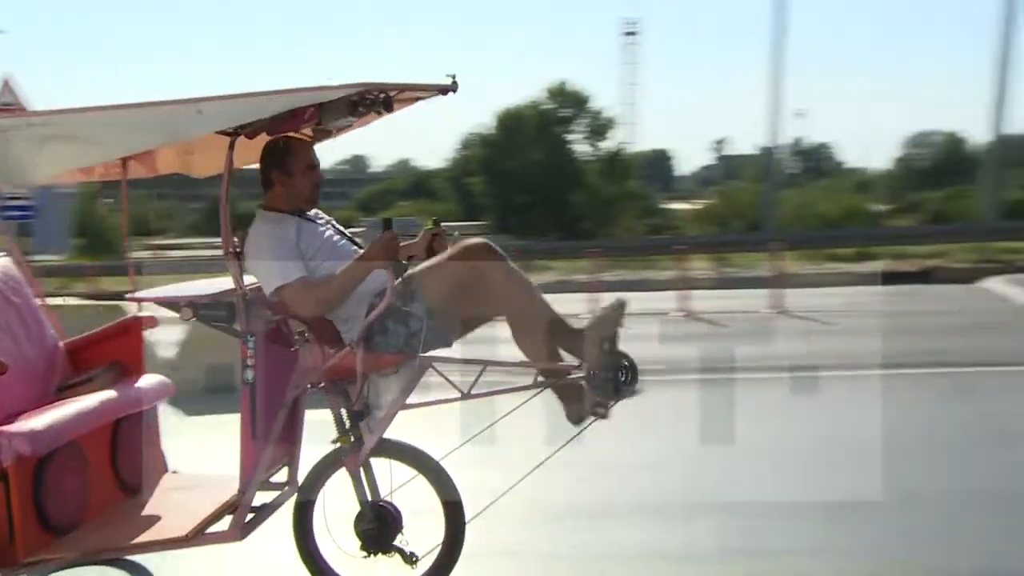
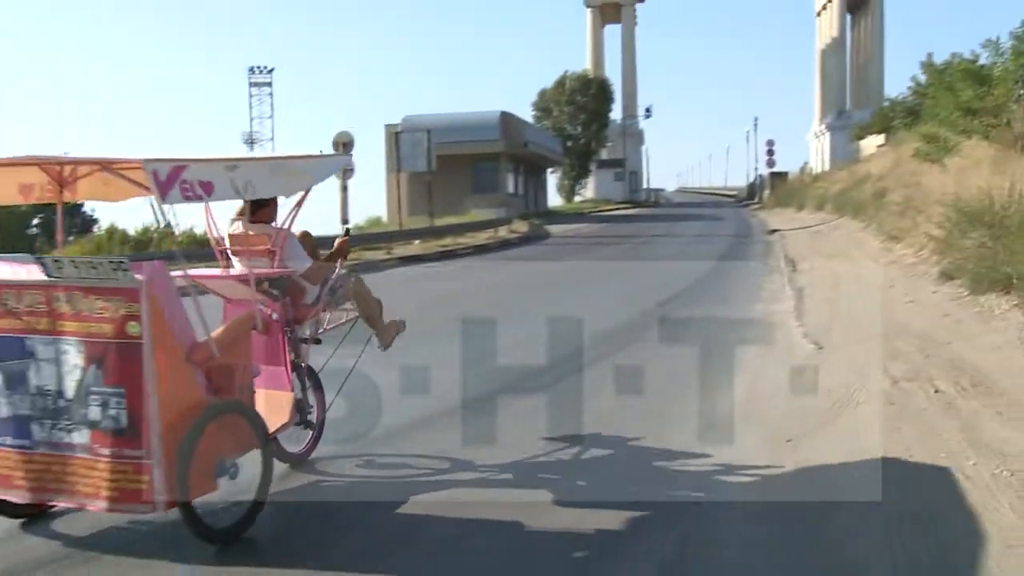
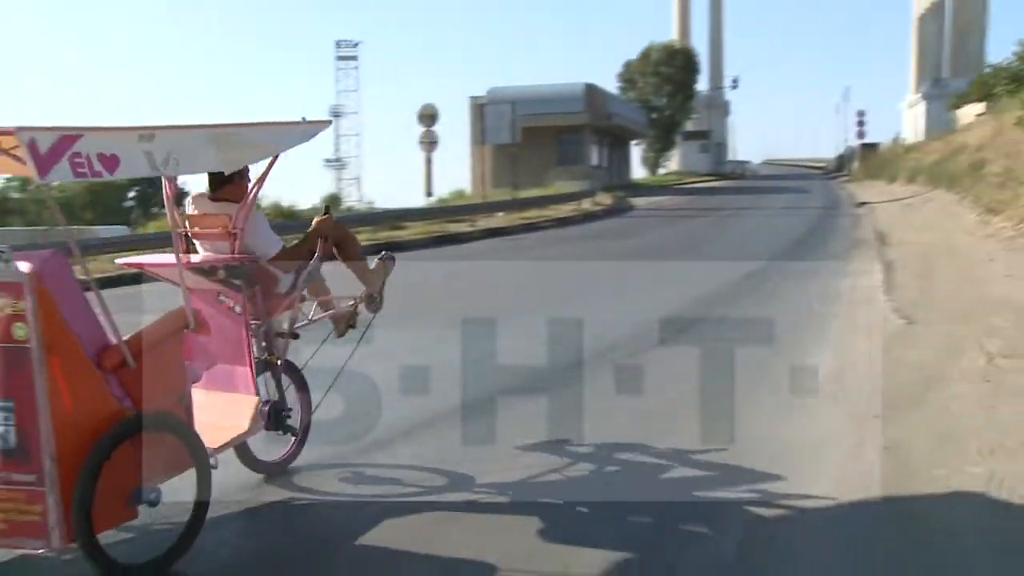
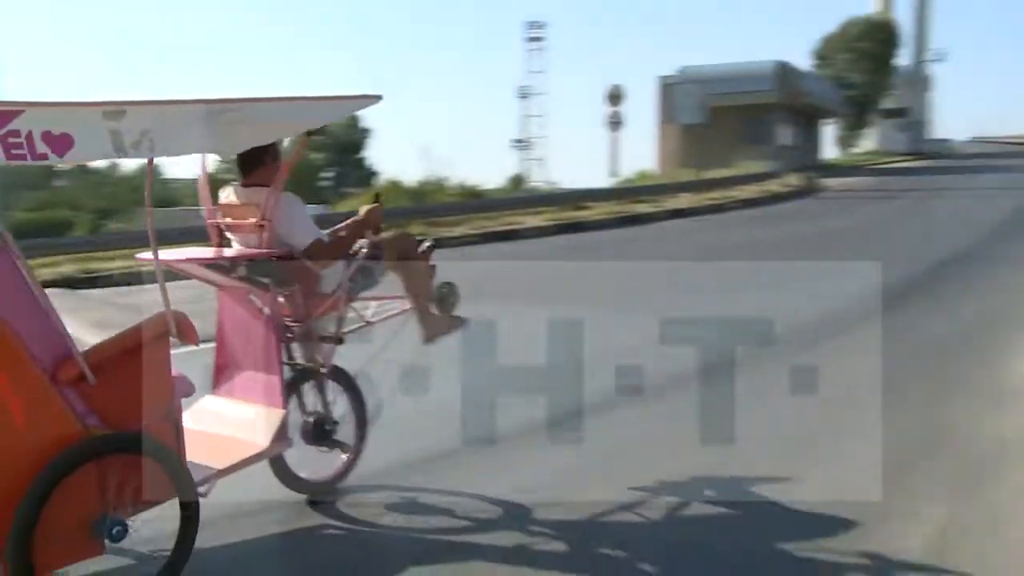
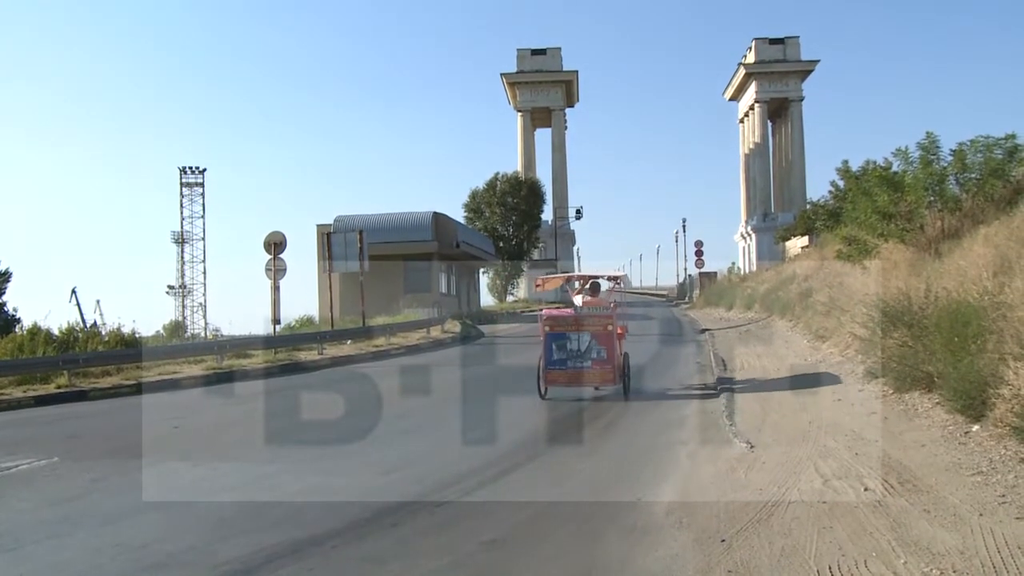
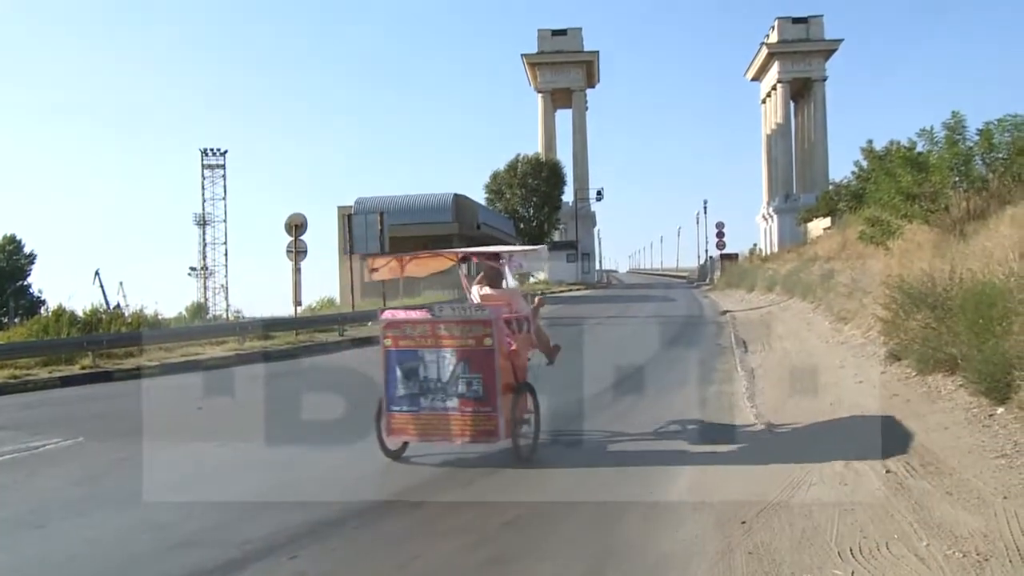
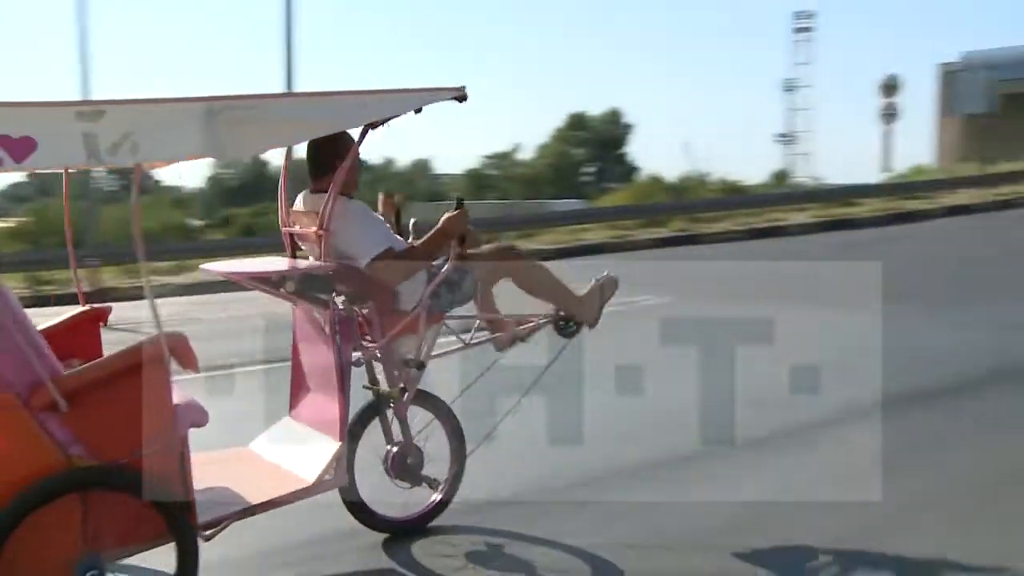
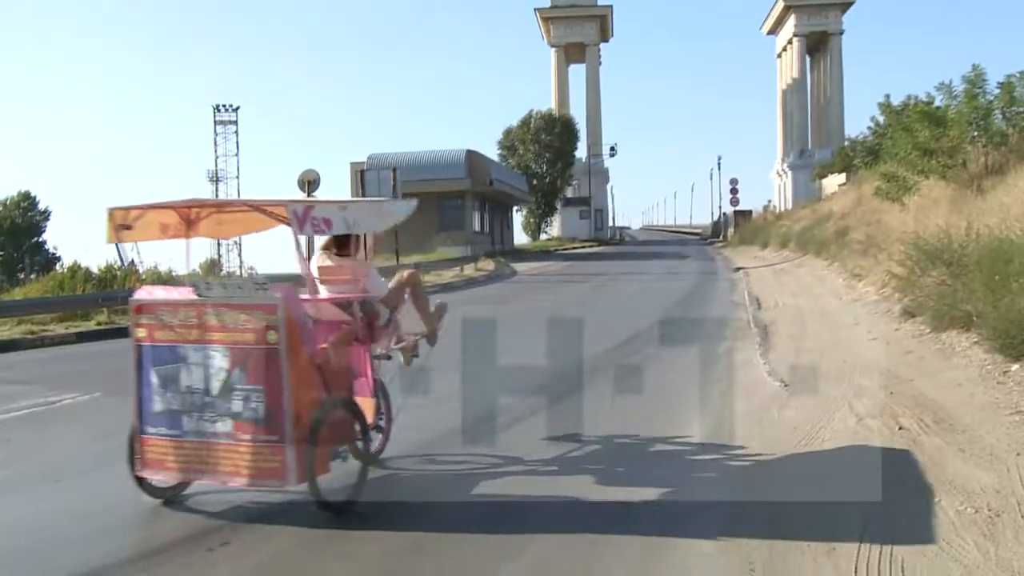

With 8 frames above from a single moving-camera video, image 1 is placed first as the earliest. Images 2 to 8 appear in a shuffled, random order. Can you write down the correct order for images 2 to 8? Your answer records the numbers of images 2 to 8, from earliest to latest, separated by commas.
7, 4, 3, 2, 8, 6, 5
